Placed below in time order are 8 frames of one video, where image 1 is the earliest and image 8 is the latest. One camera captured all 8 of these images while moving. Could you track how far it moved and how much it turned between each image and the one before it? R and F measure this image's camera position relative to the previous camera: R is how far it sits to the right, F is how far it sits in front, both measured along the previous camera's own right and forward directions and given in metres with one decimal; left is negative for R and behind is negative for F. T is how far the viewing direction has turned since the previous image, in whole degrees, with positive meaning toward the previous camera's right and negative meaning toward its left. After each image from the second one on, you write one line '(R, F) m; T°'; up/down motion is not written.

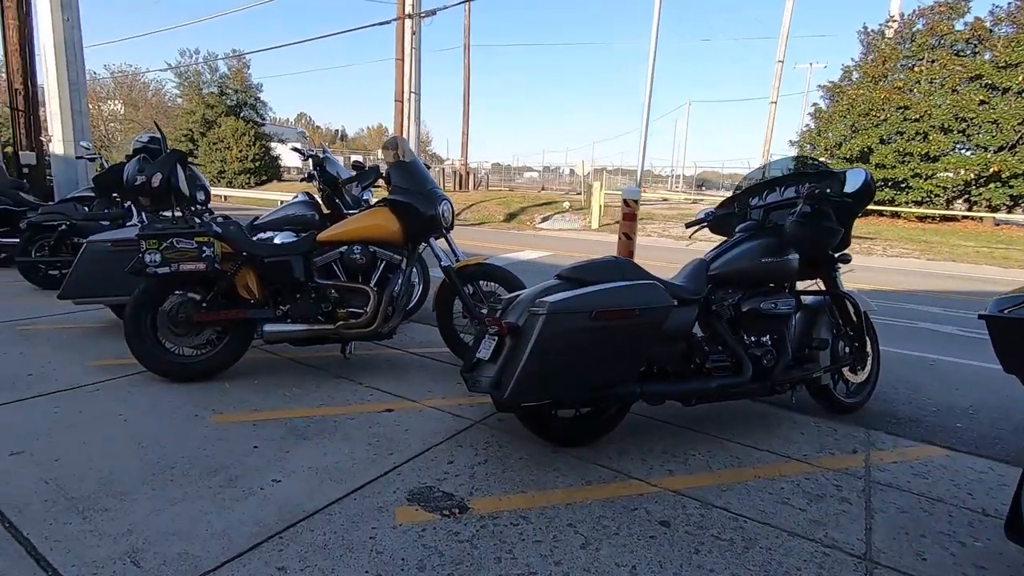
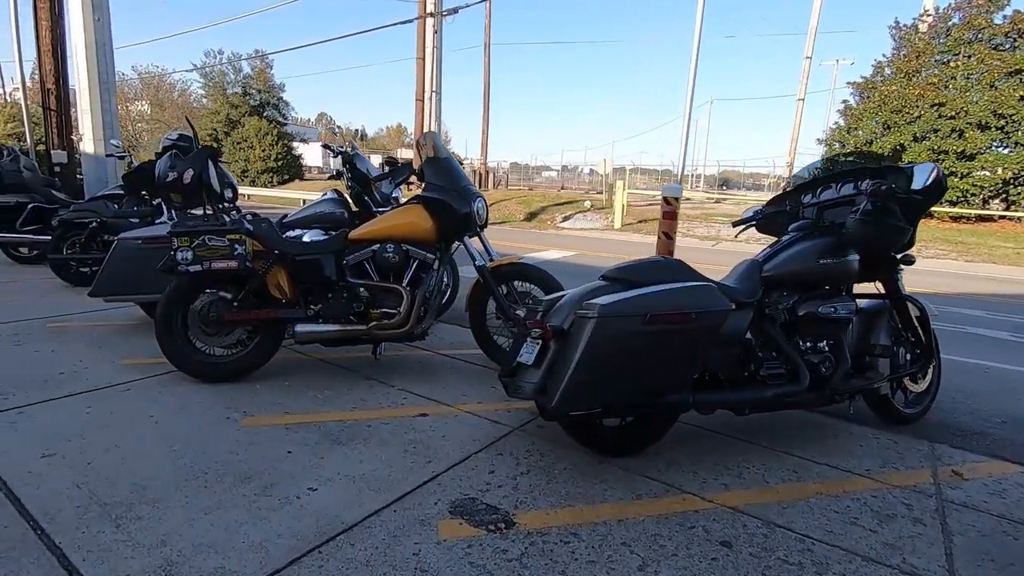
(-0.2, +0.2) m; -2°
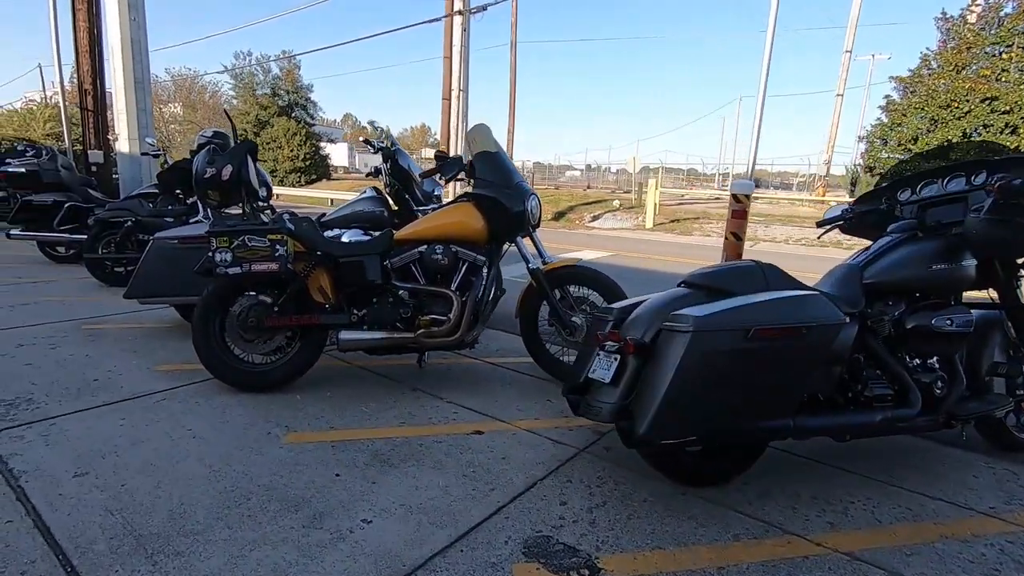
(-0.3, +0.3) m; -2°
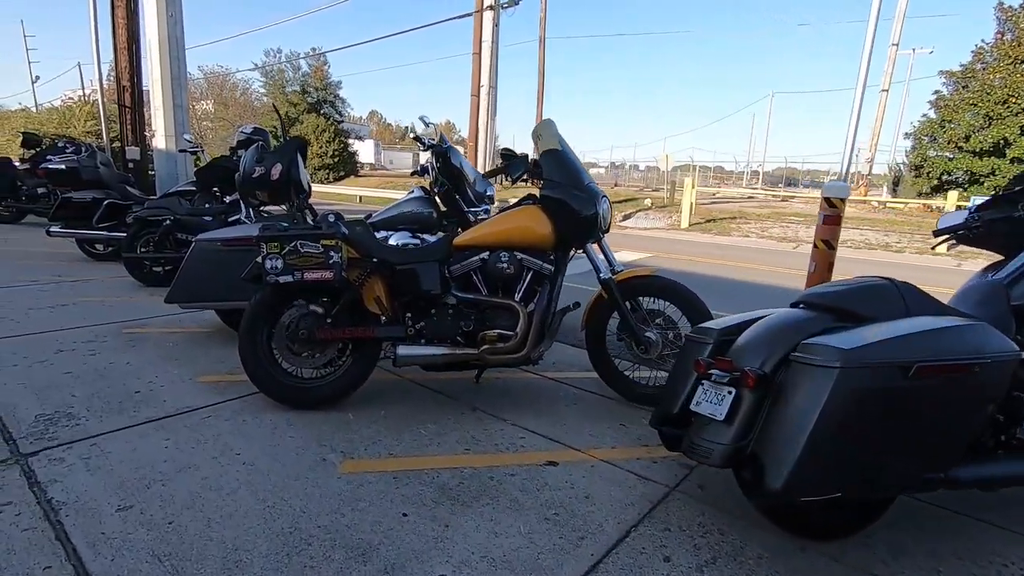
(-0.3, +0.3) m; -2°
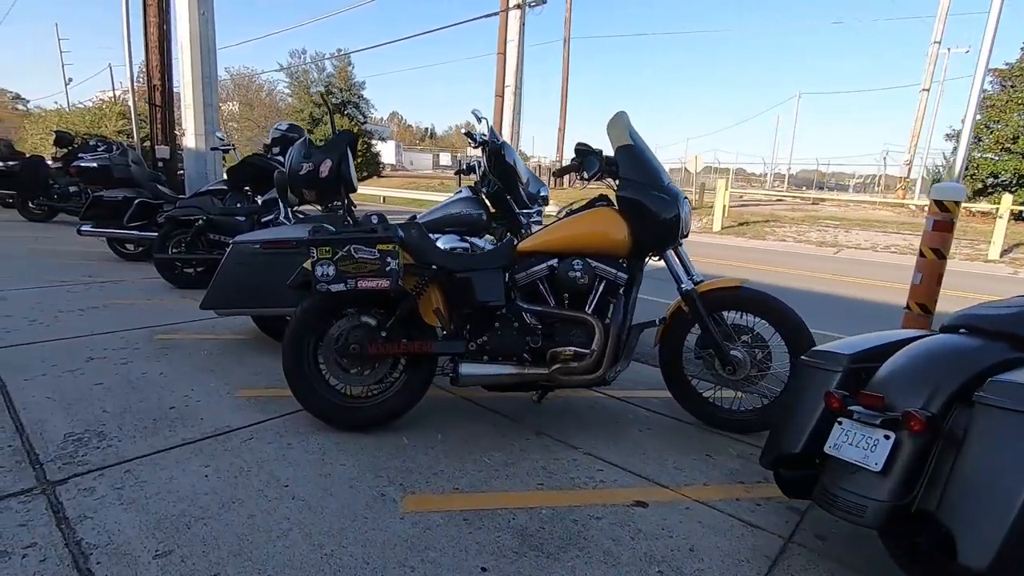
(-0.3, +0.4) m; -2°
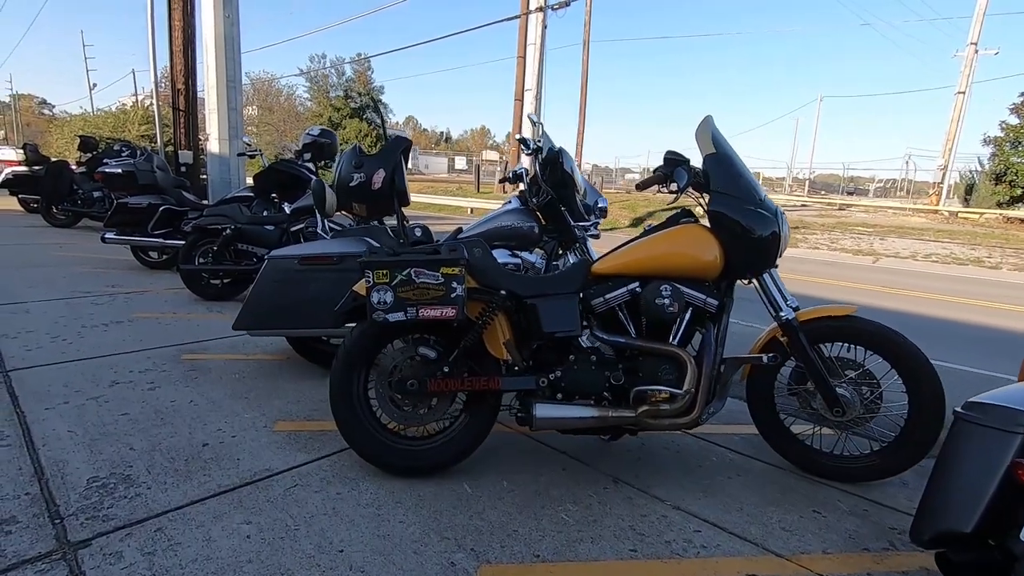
(-0.3, +0.4) m; -1°
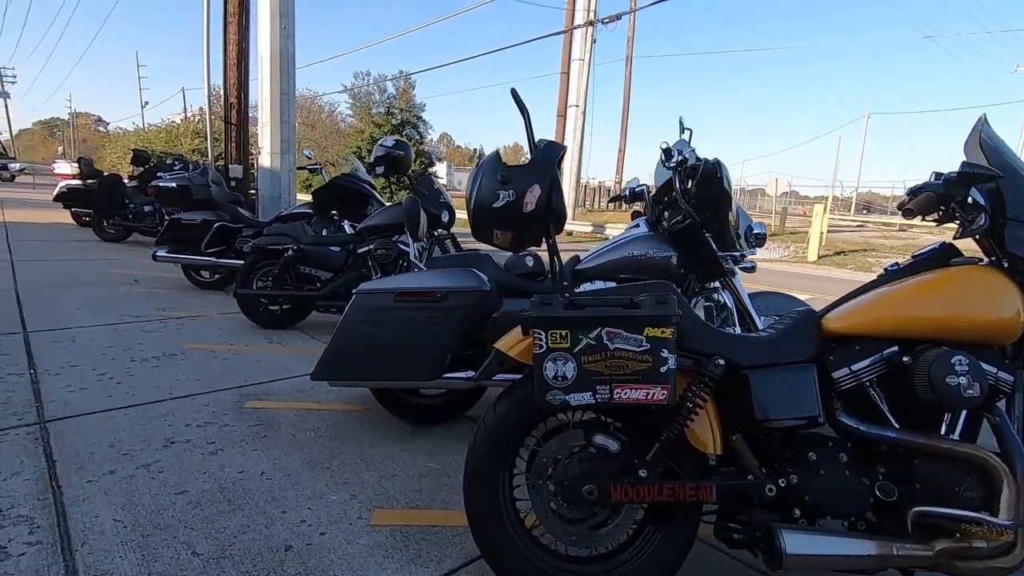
(-0.7, +0.8) m; -3°
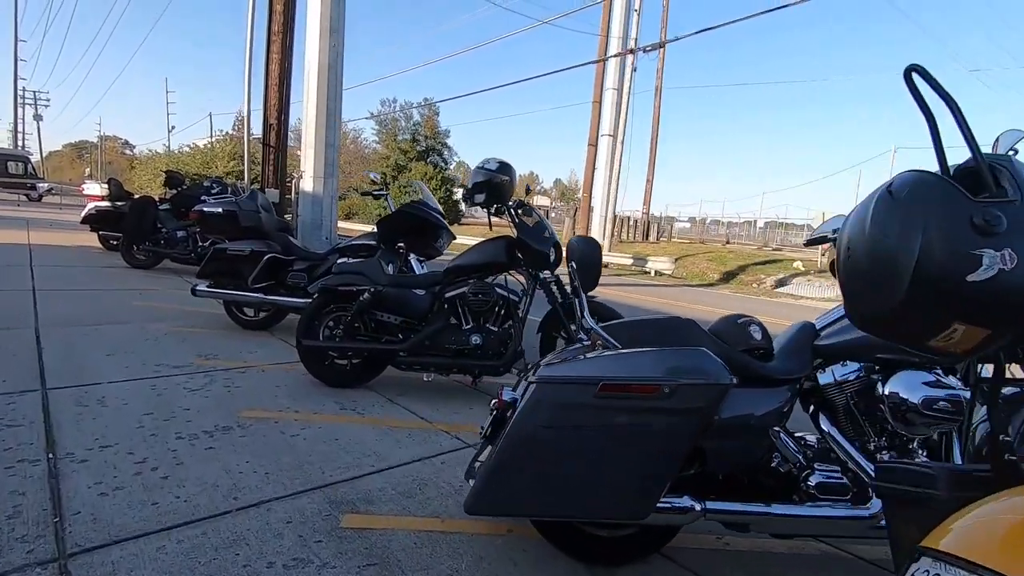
(-1.0, +1.0) m; -1°
